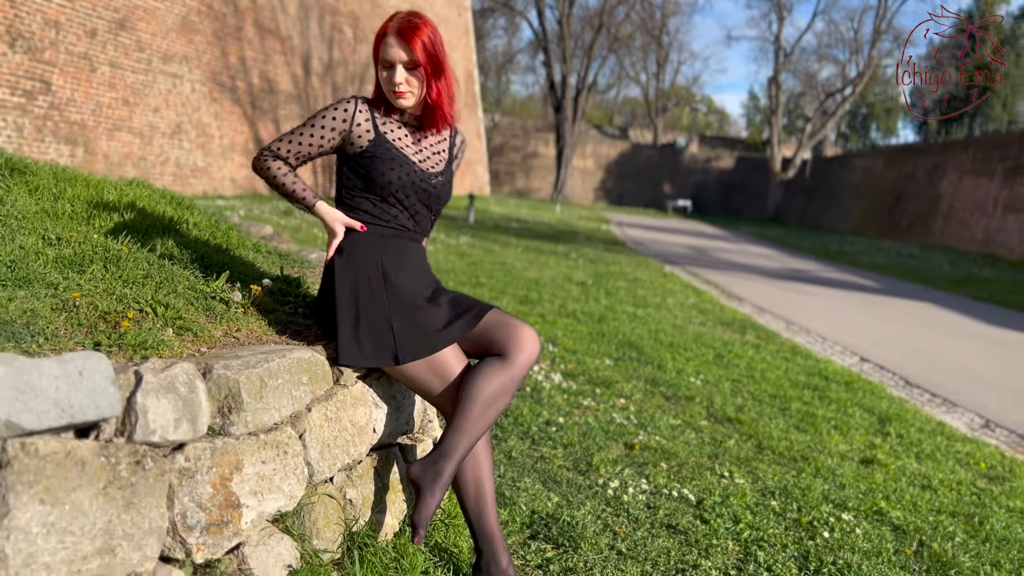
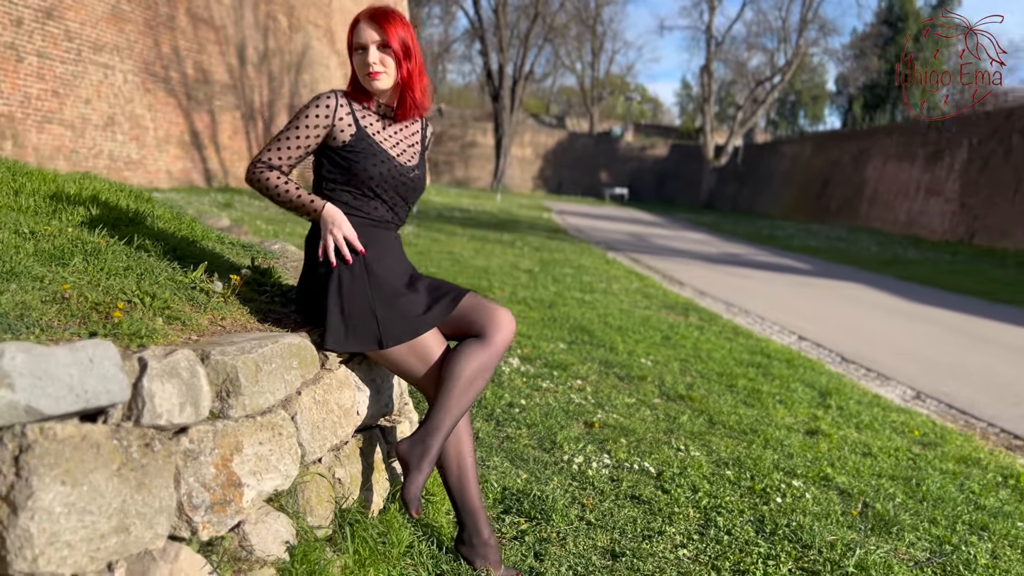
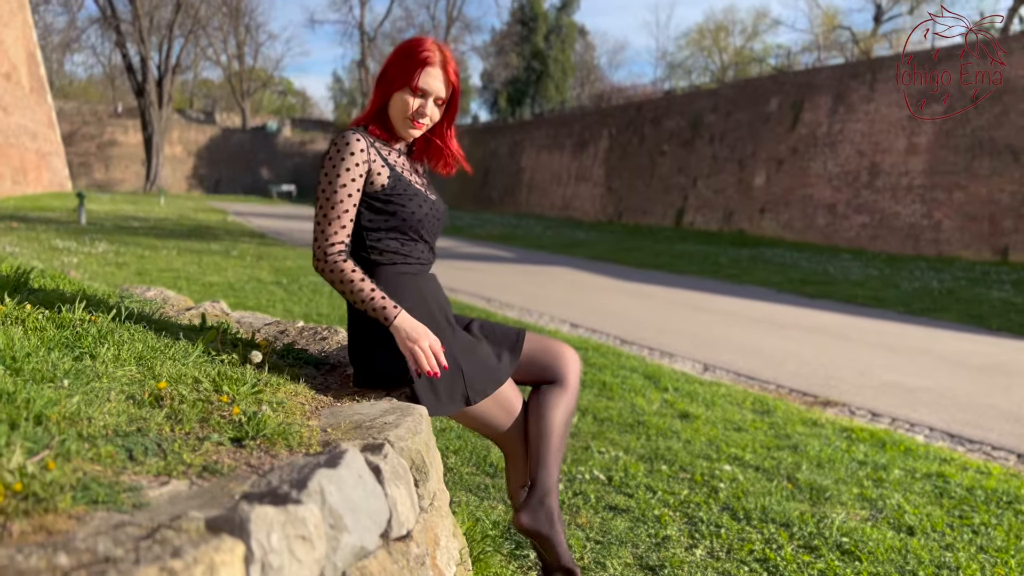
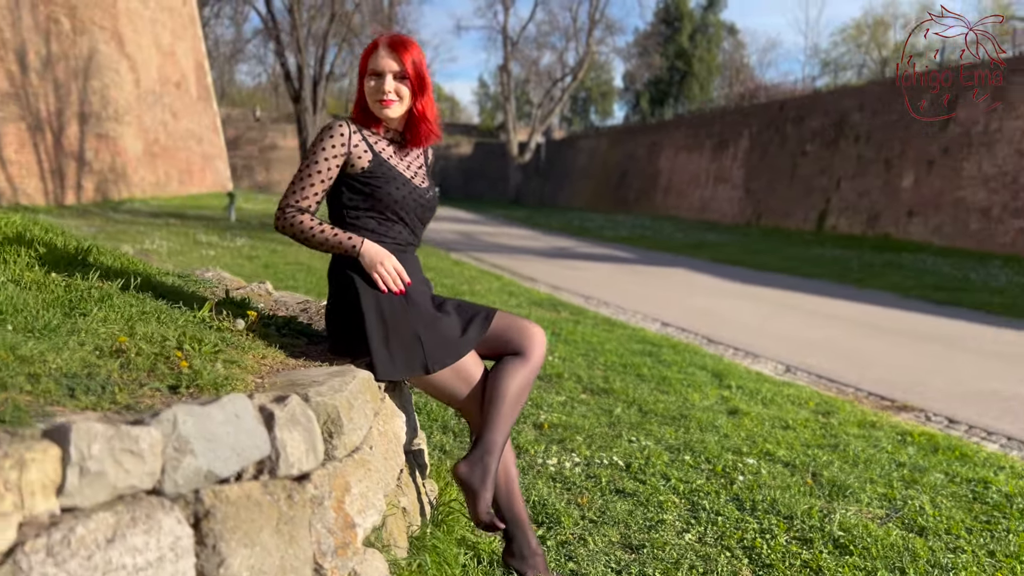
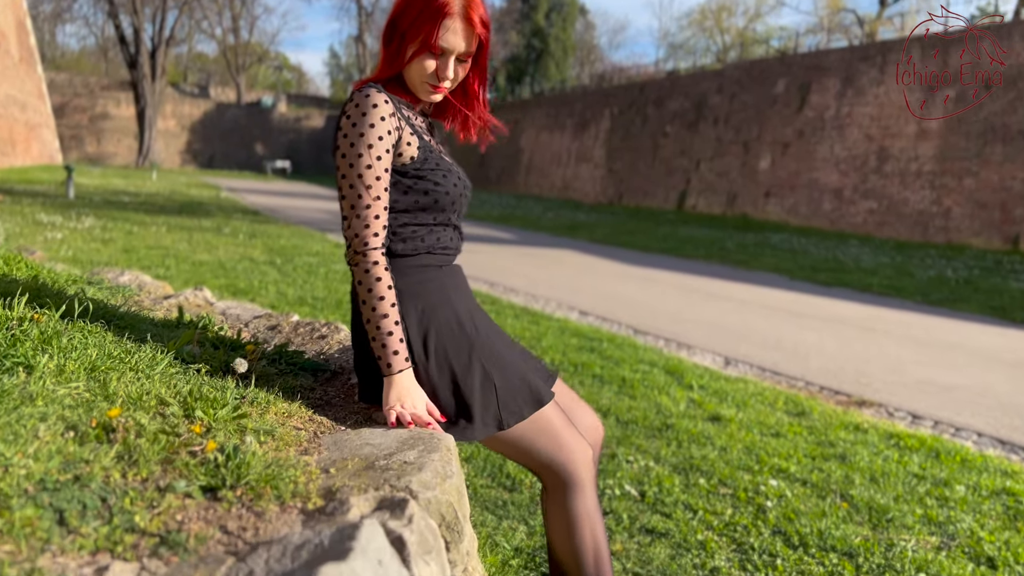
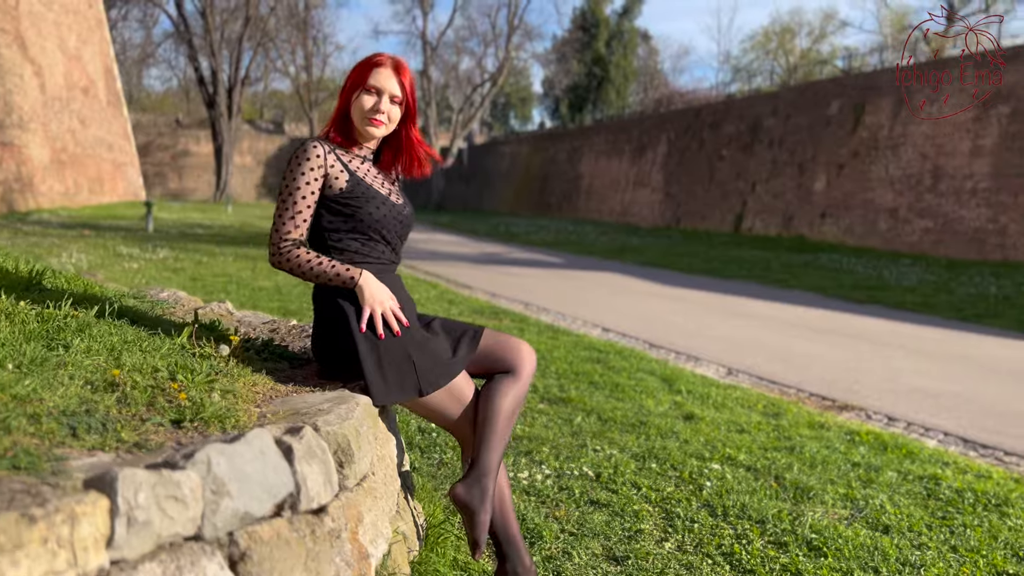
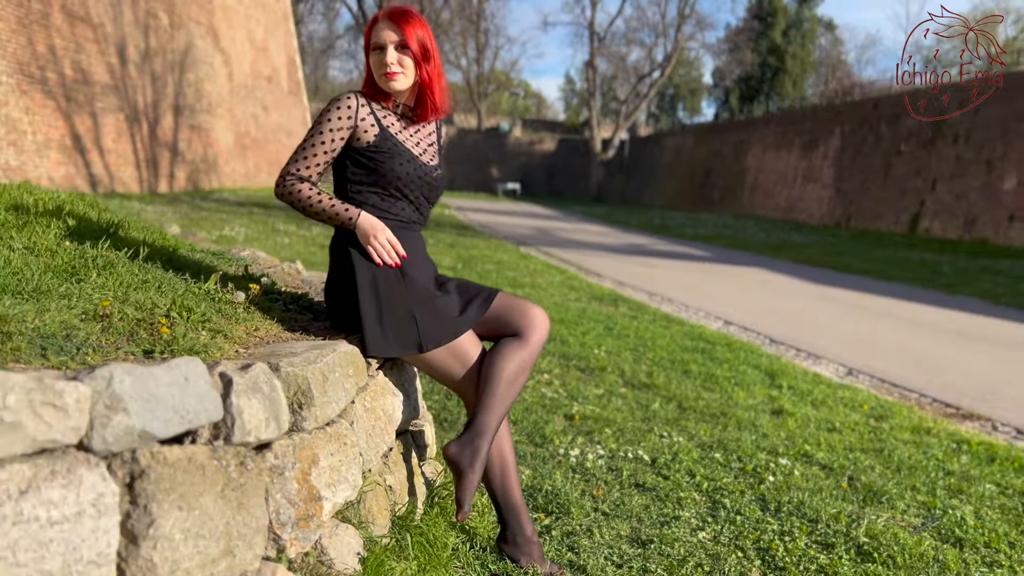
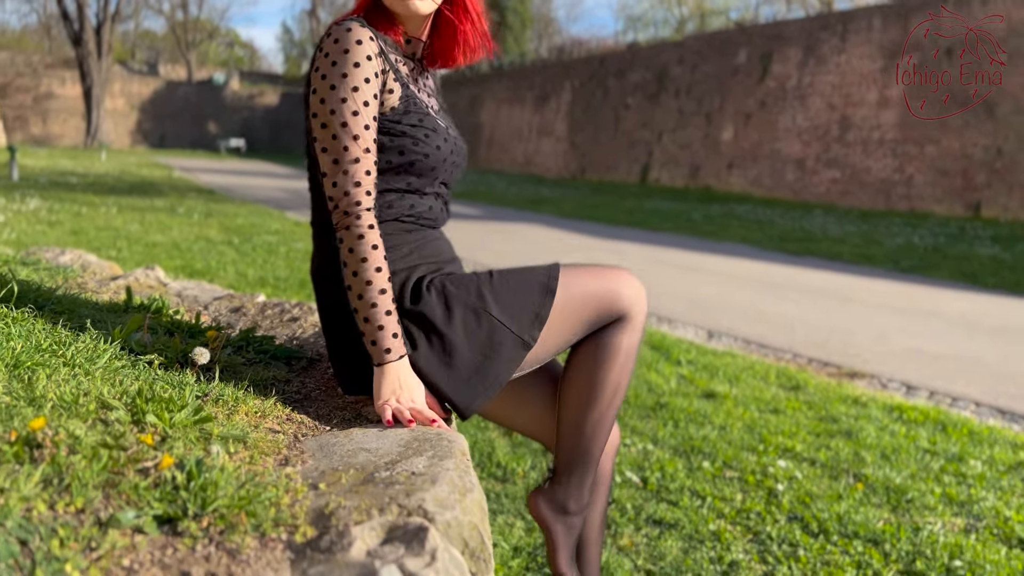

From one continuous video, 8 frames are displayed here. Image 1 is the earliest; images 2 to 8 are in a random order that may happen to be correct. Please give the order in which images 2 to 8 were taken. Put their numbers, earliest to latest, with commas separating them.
2, 7, 4, 6, 3, 5, 8
